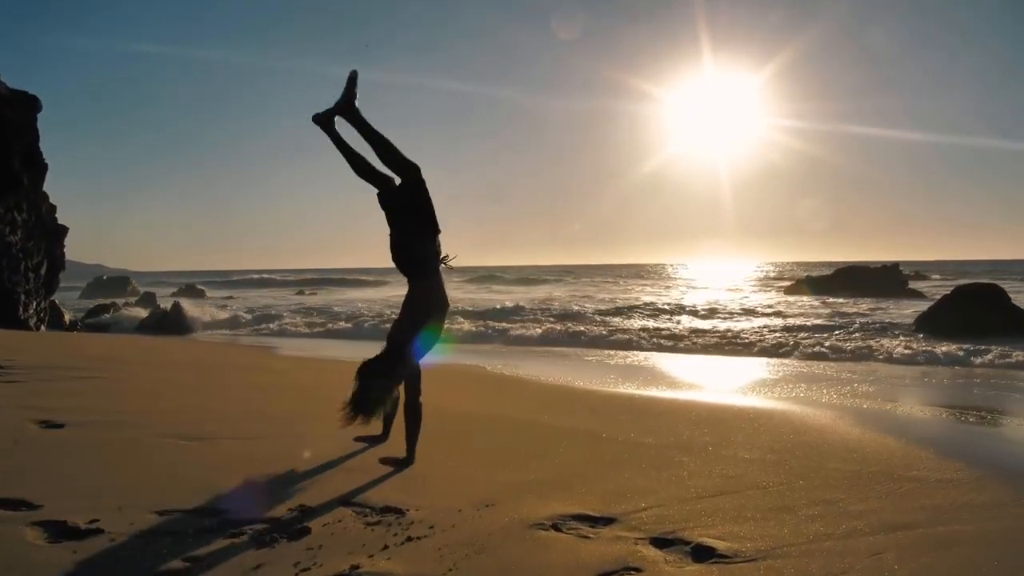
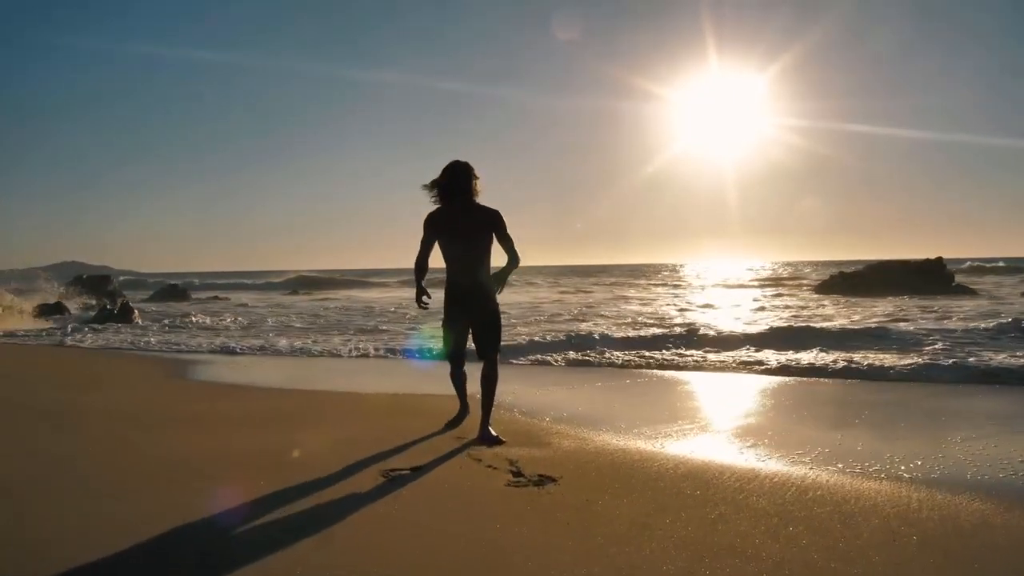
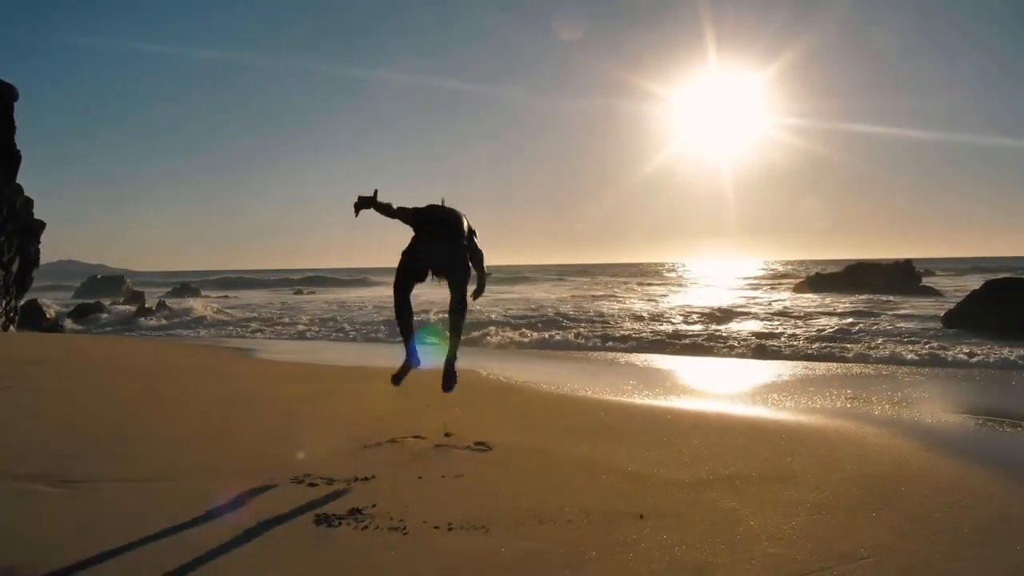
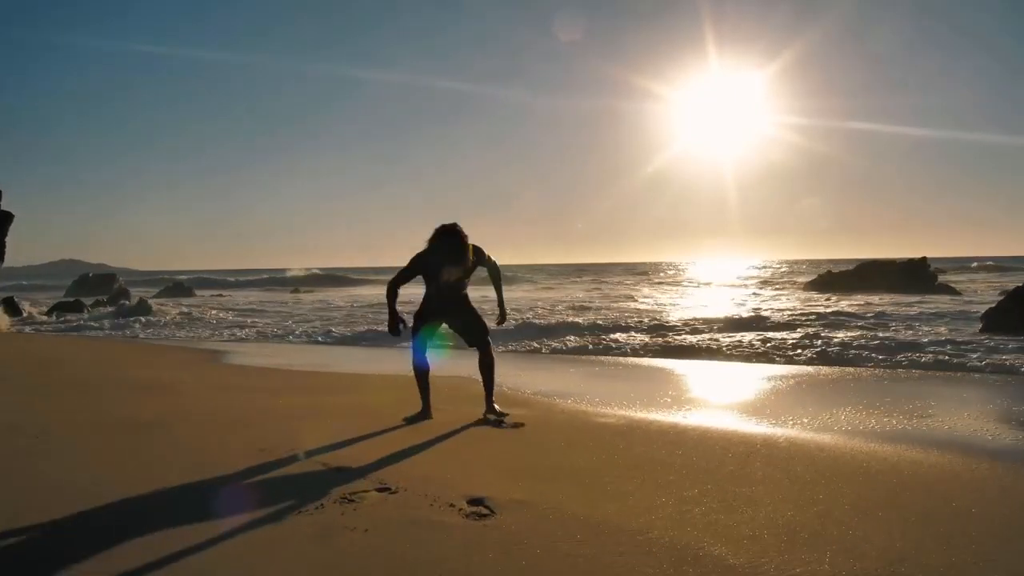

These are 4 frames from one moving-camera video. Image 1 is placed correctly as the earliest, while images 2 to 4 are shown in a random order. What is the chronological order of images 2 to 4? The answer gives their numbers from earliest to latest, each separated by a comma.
3, 4, 2
